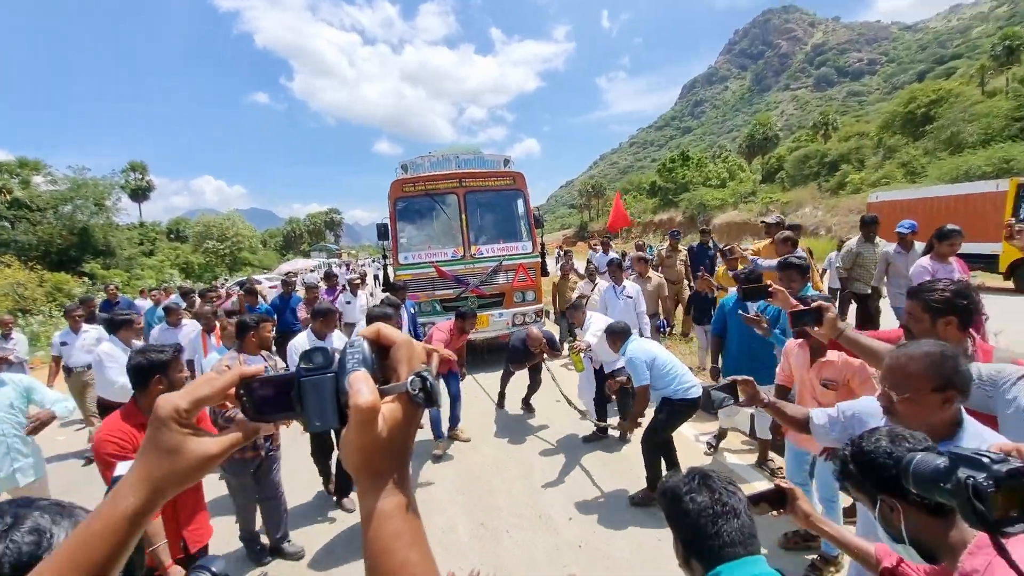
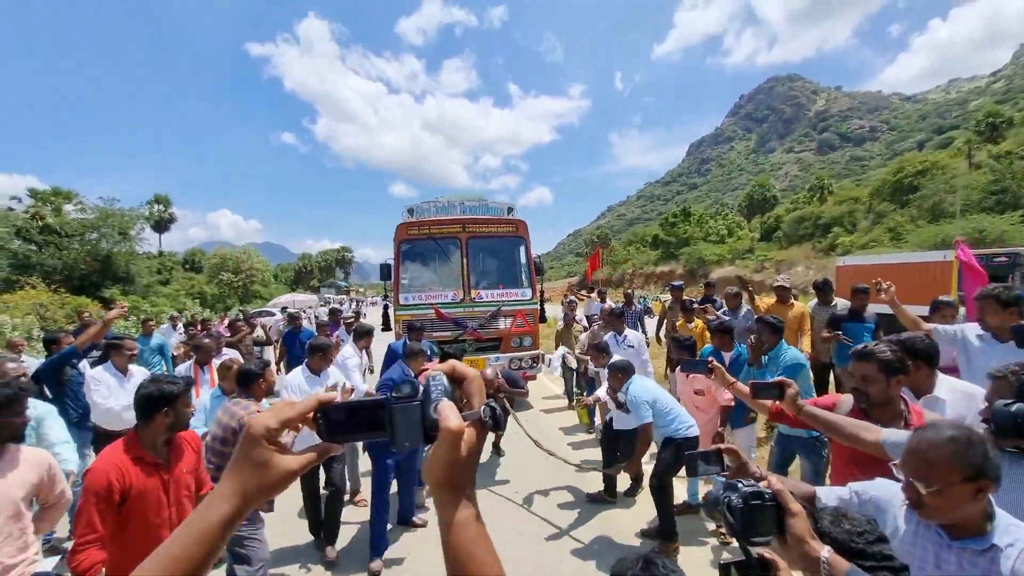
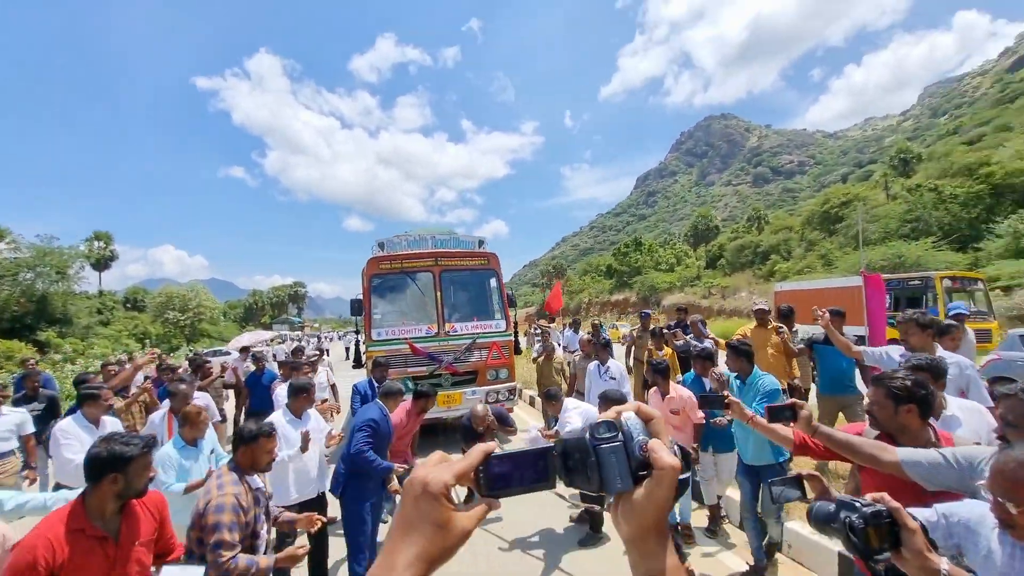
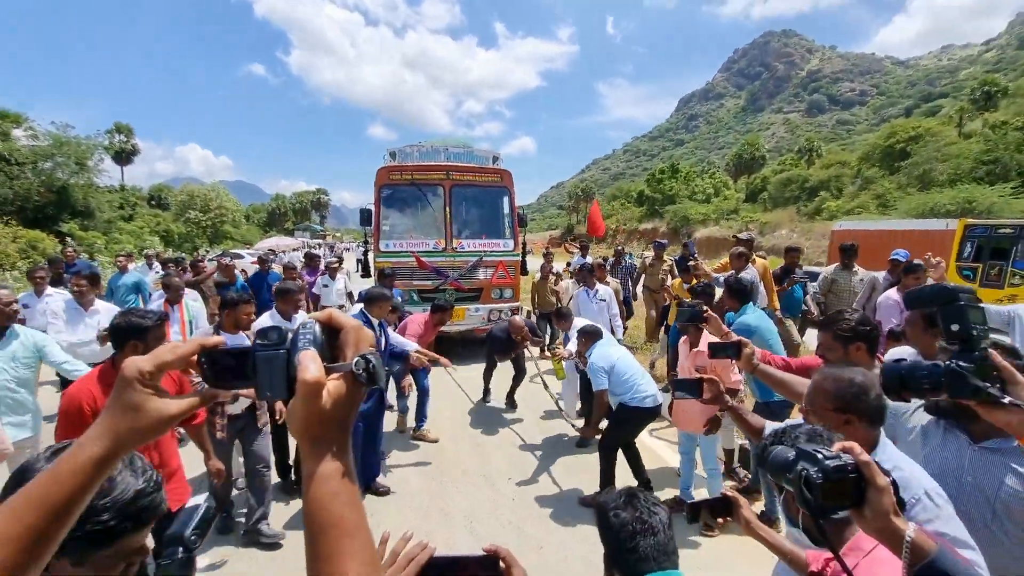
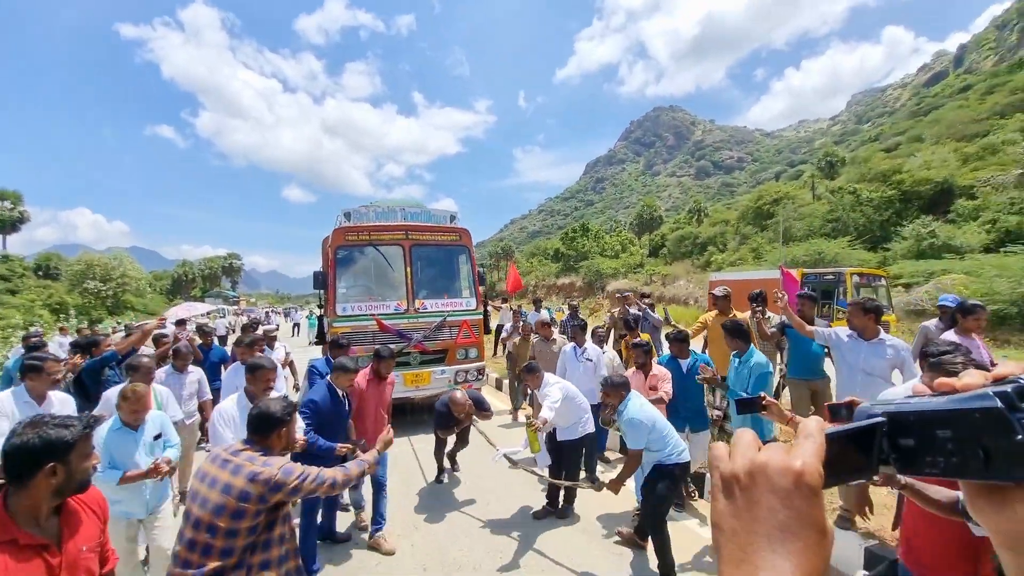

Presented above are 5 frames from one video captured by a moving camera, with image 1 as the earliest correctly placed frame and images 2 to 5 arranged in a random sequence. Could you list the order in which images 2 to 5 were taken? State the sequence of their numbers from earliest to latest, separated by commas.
4, 2, 3, 5
